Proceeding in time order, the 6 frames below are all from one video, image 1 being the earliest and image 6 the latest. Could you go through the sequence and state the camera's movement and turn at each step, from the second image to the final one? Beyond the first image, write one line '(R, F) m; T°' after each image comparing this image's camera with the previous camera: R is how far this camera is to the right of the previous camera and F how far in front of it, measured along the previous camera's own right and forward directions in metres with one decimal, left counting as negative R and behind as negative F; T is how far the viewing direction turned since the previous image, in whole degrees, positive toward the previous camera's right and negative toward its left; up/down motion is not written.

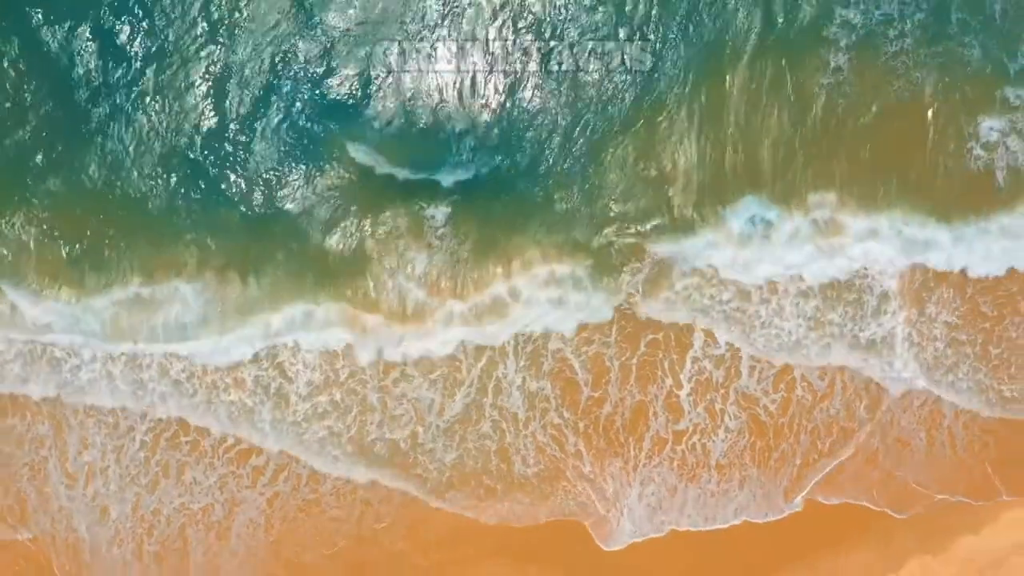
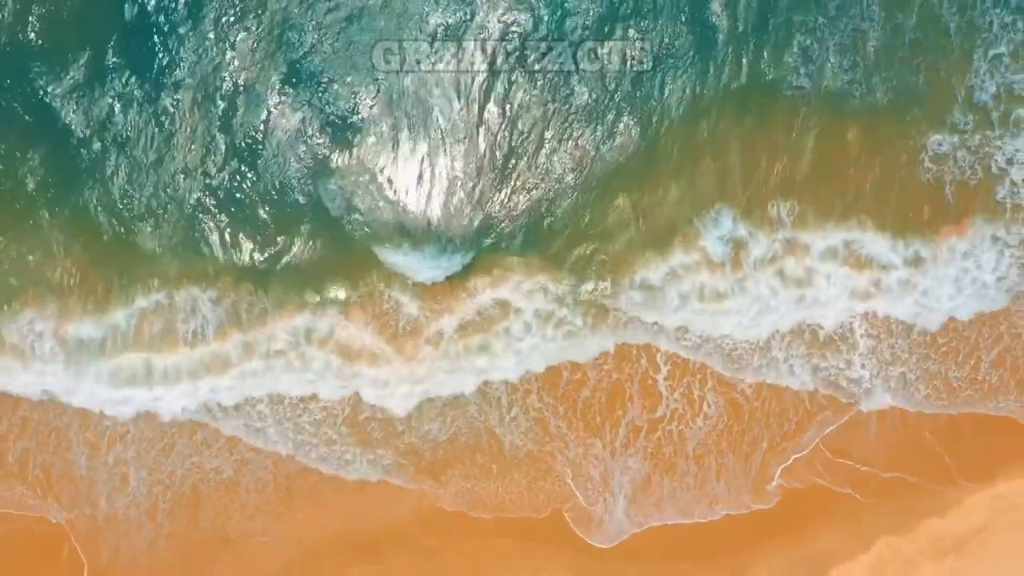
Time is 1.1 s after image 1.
(+0.1, -0.5) m; 0°
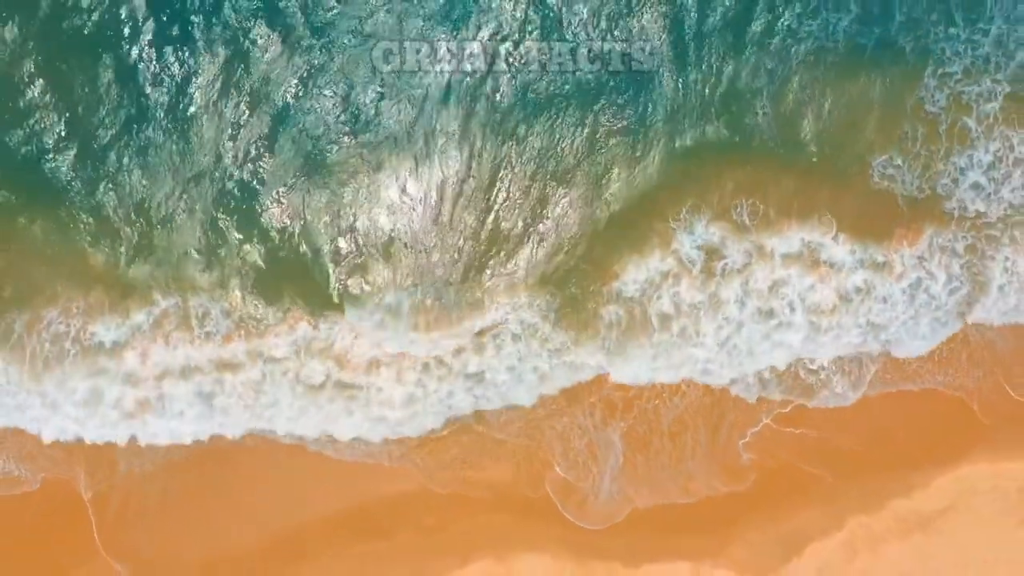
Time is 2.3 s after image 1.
(0.0, -0.7) m; 0°
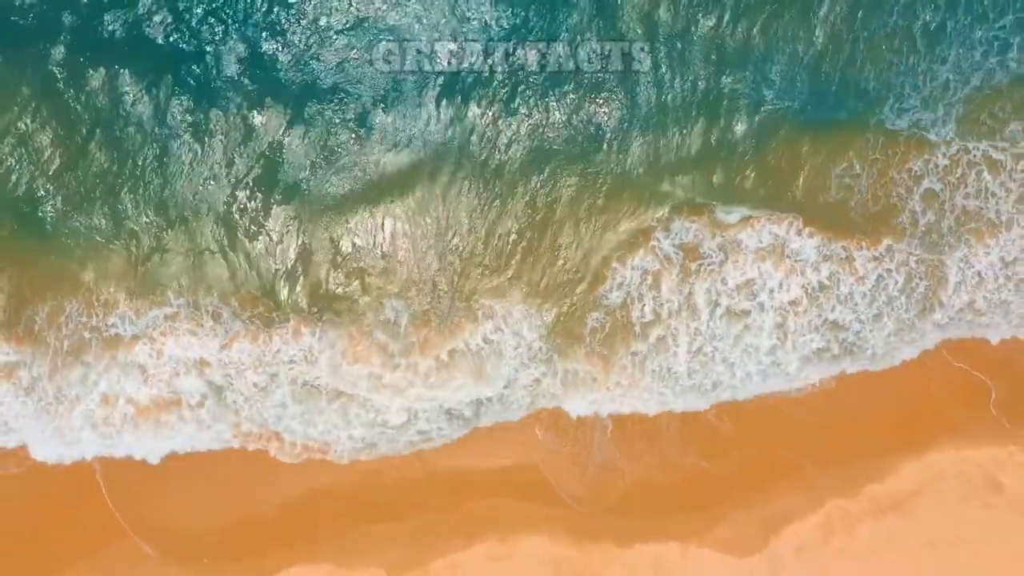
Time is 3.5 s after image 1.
(-0.2, -0.9) m; +1°
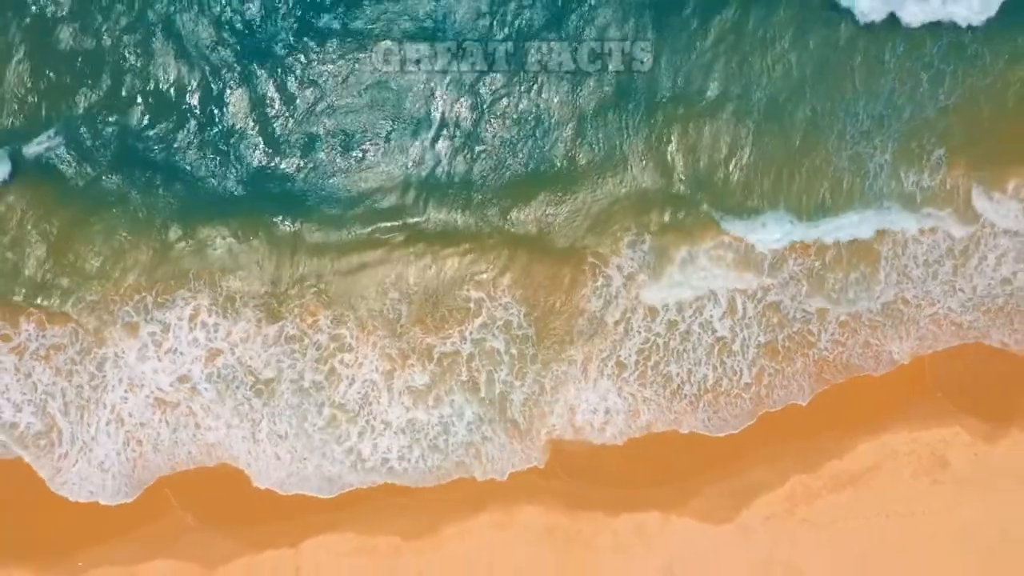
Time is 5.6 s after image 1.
(-0.1, -1.6) m; 0°
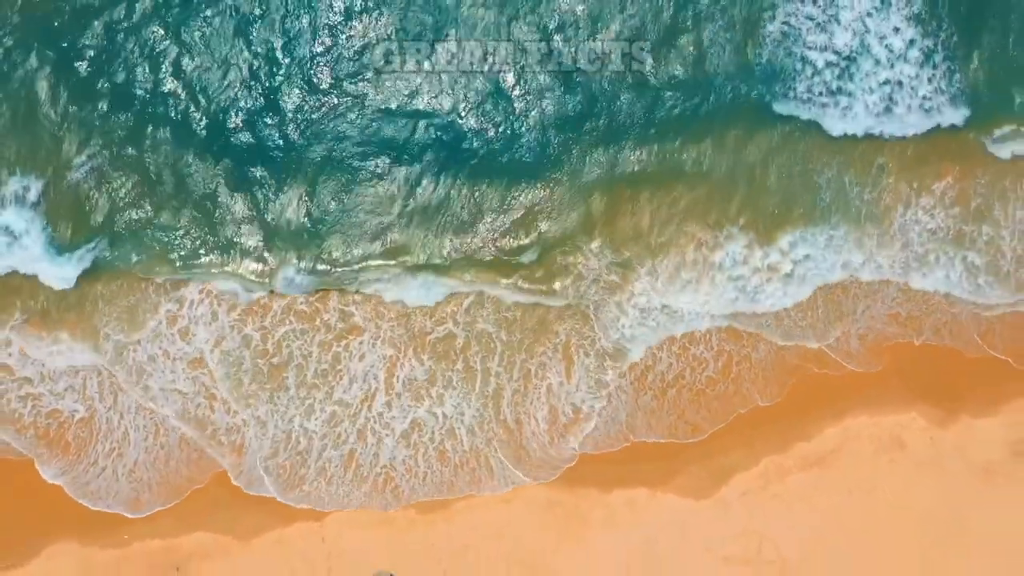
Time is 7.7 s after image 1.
(-0.2, -1.8) m; 0°
